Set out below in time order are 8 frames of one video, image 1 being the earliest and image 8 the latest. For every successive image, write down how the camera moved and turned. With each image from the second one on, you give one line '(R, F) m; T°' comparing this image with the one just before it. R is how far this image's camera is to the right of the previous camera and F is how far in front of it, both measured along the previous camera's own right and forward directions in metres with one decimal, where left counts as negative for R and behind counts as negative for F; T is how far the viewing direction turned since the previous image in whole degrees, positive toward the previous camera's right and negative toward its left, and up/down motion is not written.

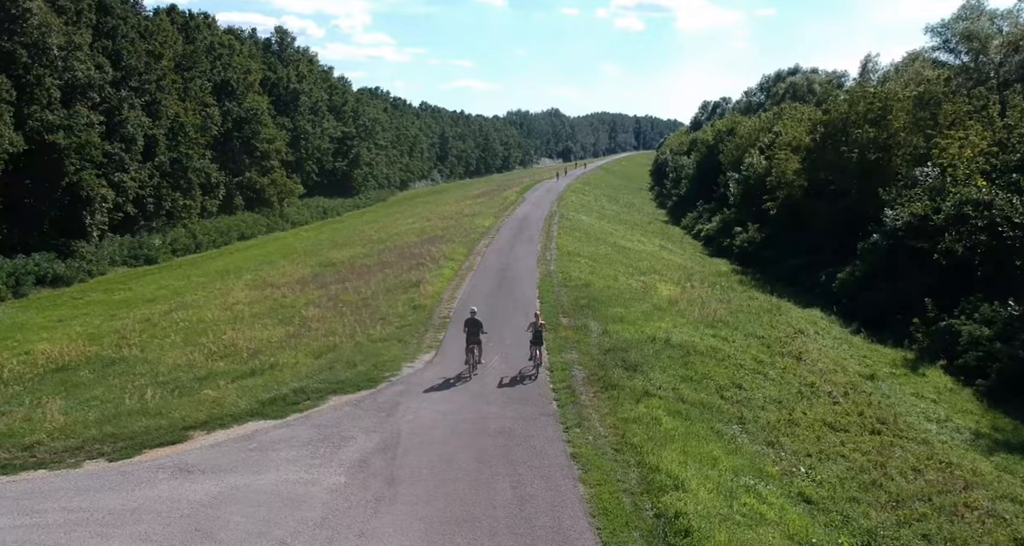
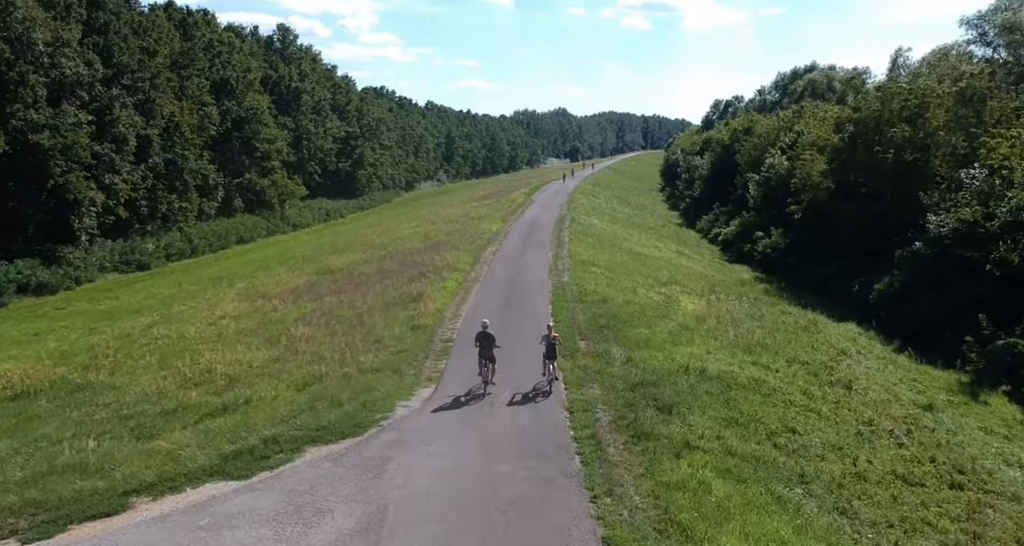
(-0.1, +3.1) m; 0°
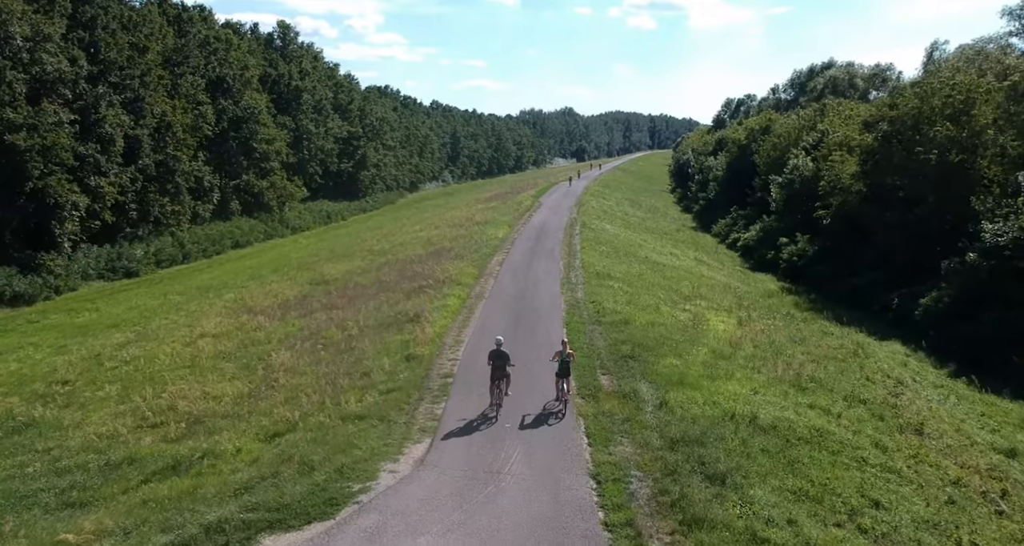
(-0.1, +3.5) m; 0°
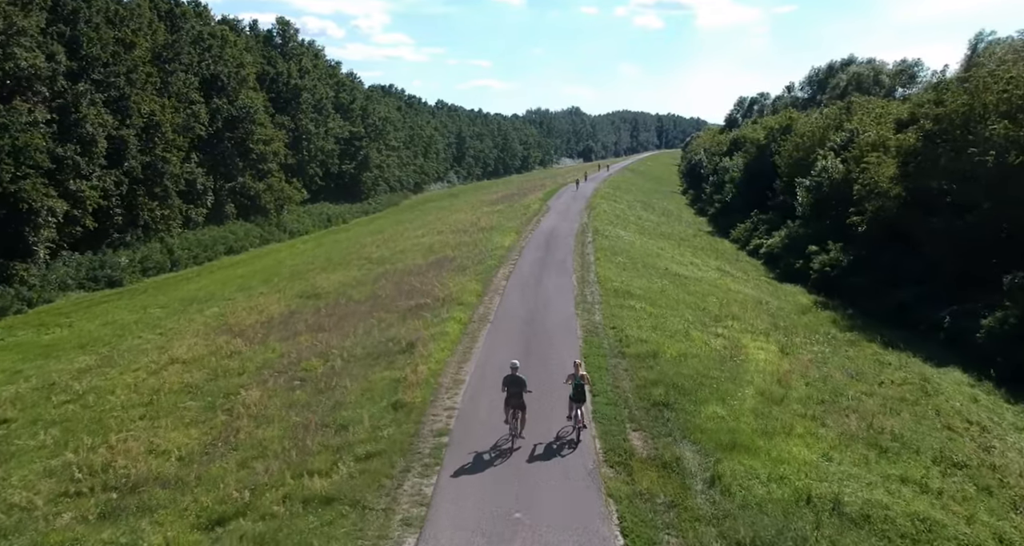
(-0.1, +3.9) m; 0°
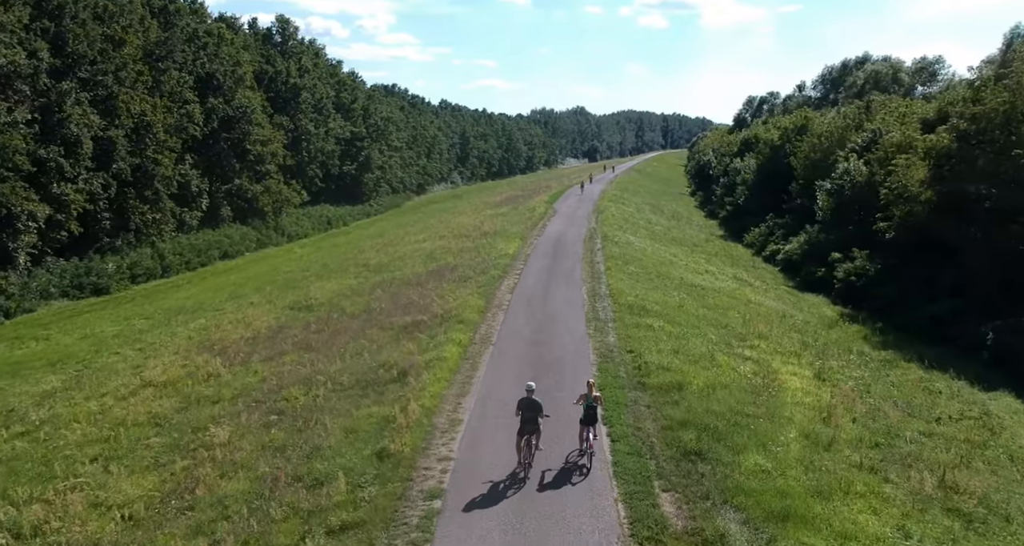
(0.0, +2.7) m; 0°
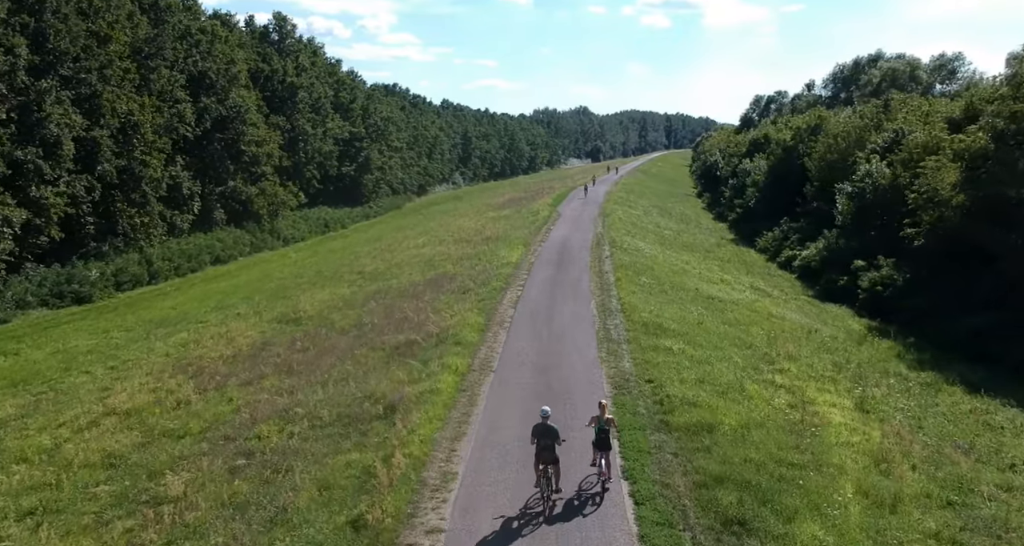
(0.0, +2.8) m; 0°
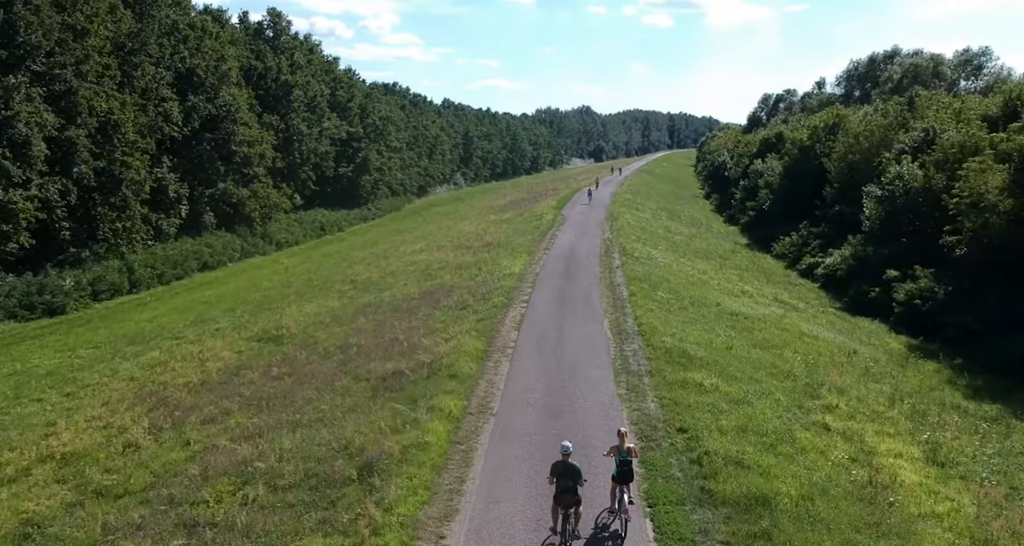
(0.0, +3.6) m; 0°
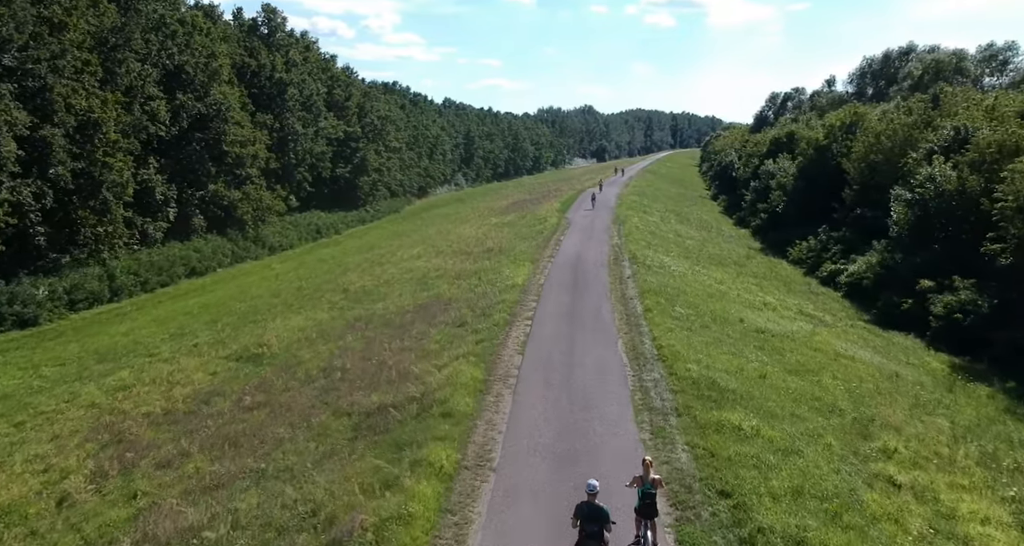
(0.0, +3.2) m; 0°
